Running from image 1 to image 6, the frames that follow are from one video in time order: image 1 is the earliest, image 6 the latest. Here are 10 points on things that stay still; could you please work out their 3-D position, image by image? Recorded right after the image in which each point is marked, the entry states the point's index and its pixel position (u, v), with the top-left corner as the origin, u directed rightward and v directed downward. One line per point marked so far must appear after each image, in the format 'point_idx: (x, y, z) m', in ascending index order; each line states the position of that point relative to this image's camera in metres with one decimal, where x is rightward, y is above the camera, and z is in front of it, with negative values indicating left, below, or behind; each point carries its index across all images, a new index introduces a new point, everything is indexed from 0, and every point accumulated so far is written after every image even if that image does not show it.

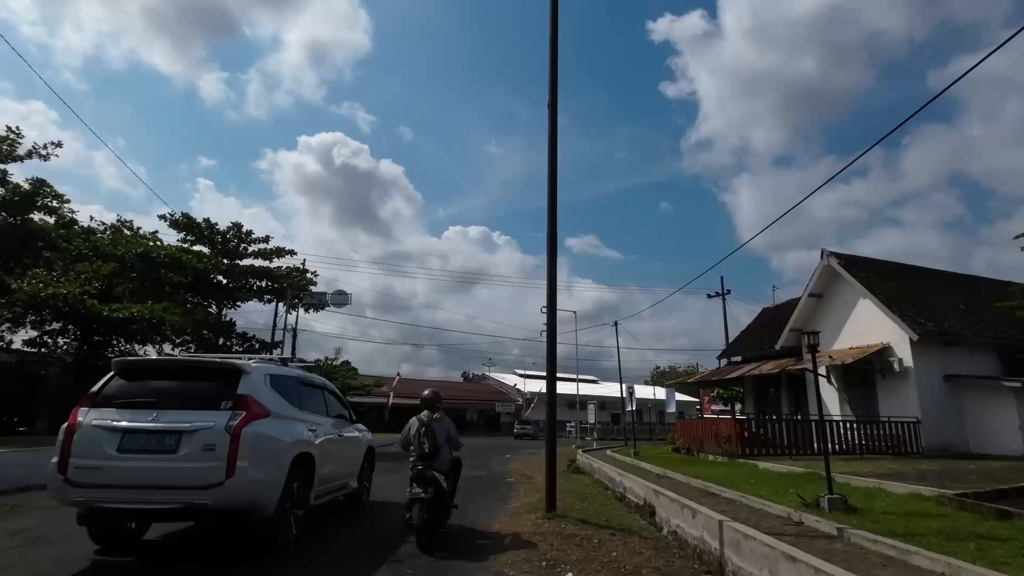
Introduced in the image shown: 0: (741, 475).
0: (+5.5, -4.5, +13.3) m
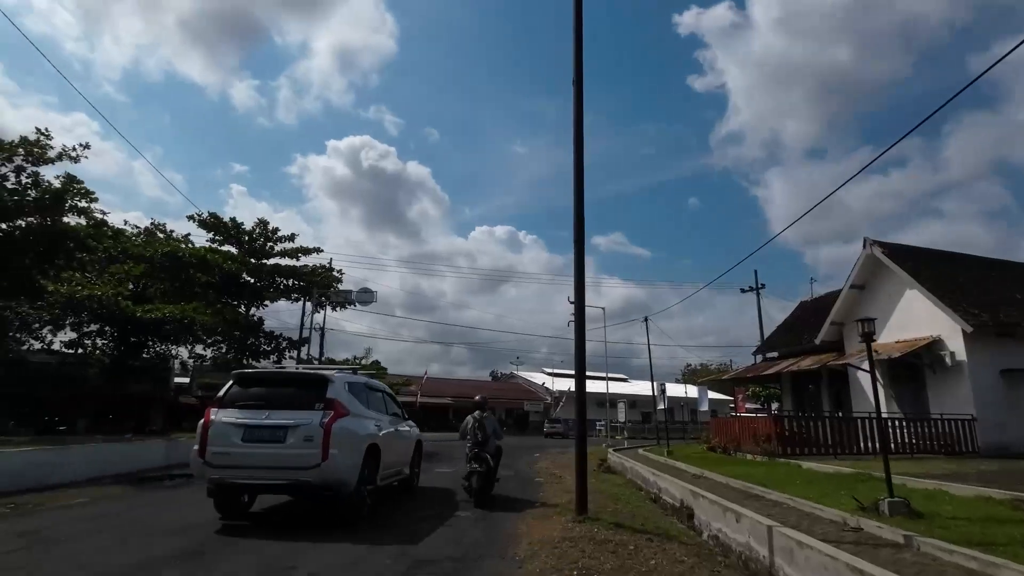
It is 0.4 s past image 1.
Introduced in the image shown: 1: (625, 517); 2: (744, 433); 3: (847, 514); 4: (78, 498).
0: (+6.1, -4.2, +12.6) m
1: (+1.7, -3.4, +8.3) m
2: (+8.0, -5.0, +19.4) m
3: (+4.3, -2.9, +7.2) m
4: (-7.9, -3.8, +10.2) m
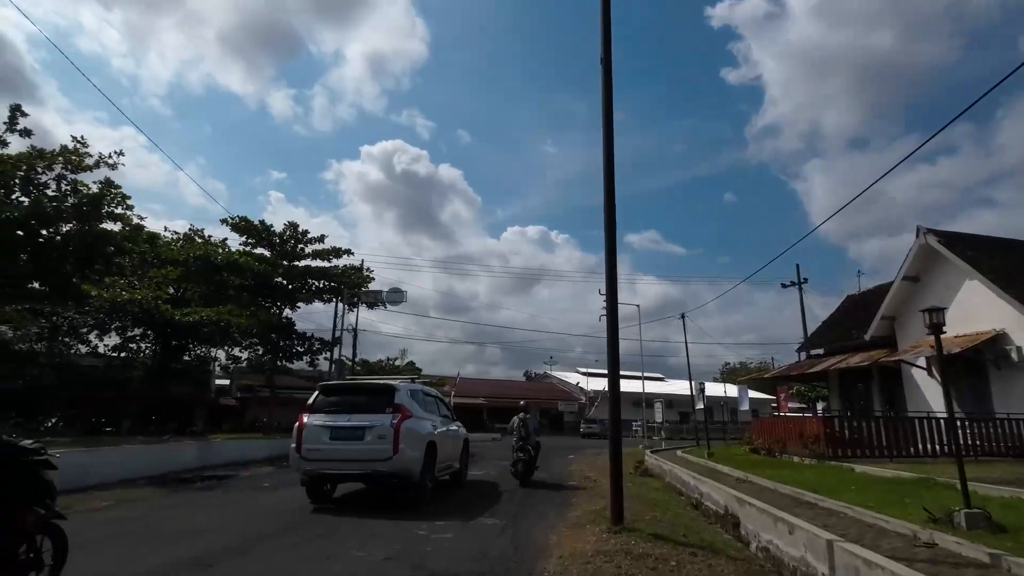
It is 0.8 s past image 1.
0: (+6.8, -4.0, +11.7) m
1: (+2.1, -3.2, +7.6) m
2: (+9.1, -4.8, +18.4) m
3: (+4.6, -2.7, +6.4) m
4: (-7.3, -3.8, +10.1) m
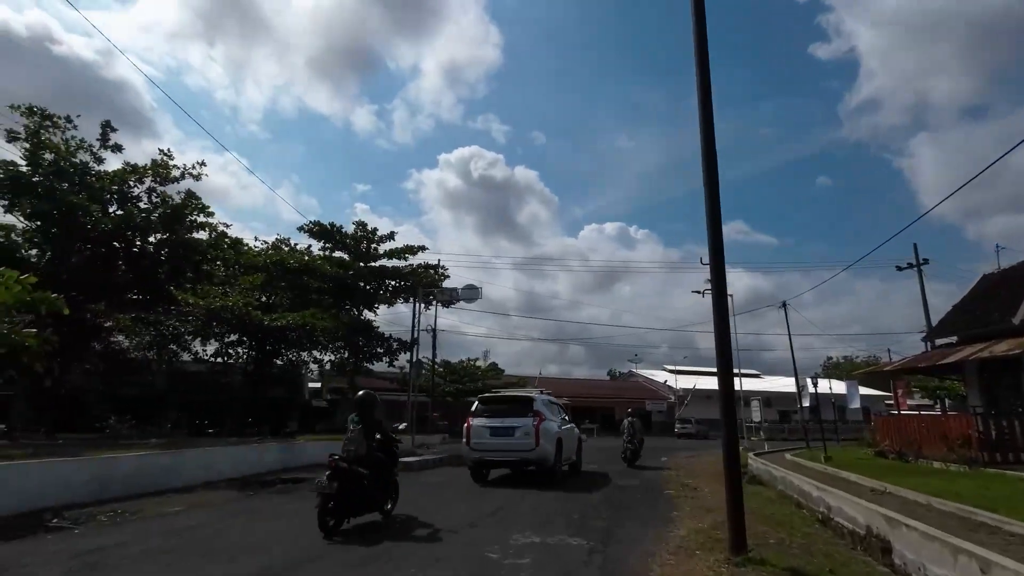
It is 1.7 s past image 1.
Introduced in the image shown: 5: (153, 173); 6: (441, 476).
0: (+8.4, -3.4, +9.4) m
1: (+3.1, -2.9, +6.1) m
2: (+11.6, -4.1, +15.7) m
3: (+5.4, -2.3, +4.5) m
4: (-5.8, -3.8, +9.9) m
5: (-12.7, +4.1, +19.8) m
6: (-1.8, -4.7, +14.0) m
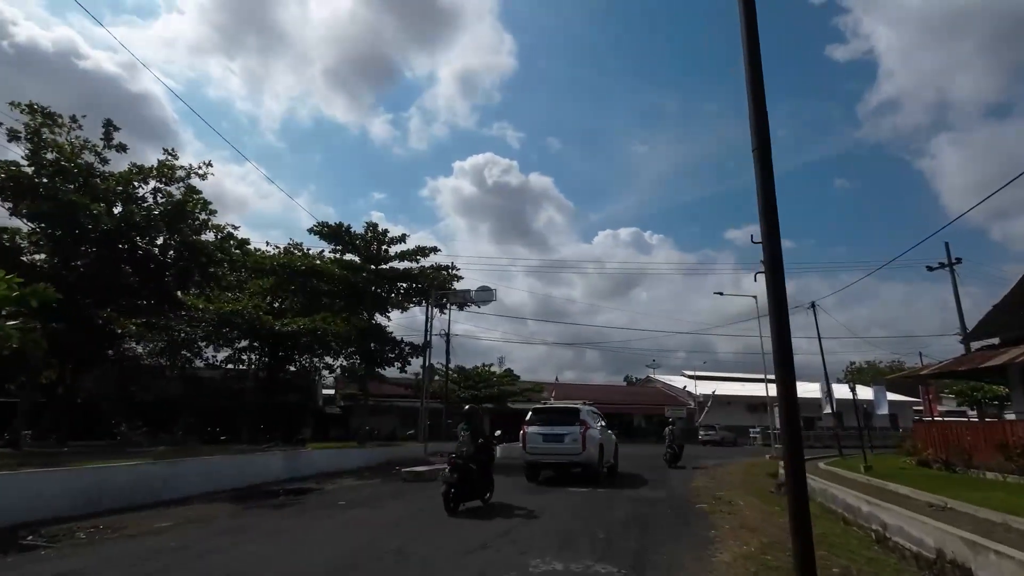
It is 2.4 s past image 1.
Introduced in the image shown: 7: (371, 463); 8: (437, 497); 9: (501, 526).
0: (+8.6, -3.3, +8.3) m
1: (+3.3, -2.7, +5.1) m
2: (+12.1, -4.0, +14.5) m
3: (+5.5, -2.1, +3.4) m
4: (-5.5, -3.8, +9.1) m
5: (-12.2, +4.0, +19.3) m
6: (-1.4, -4.7, +13.1) m
7: (-5.0, -6.2, +19.8) m
8: (-1.5, -4.3, +11.5) m
9: (-0.2, -3.6, +8.5) m
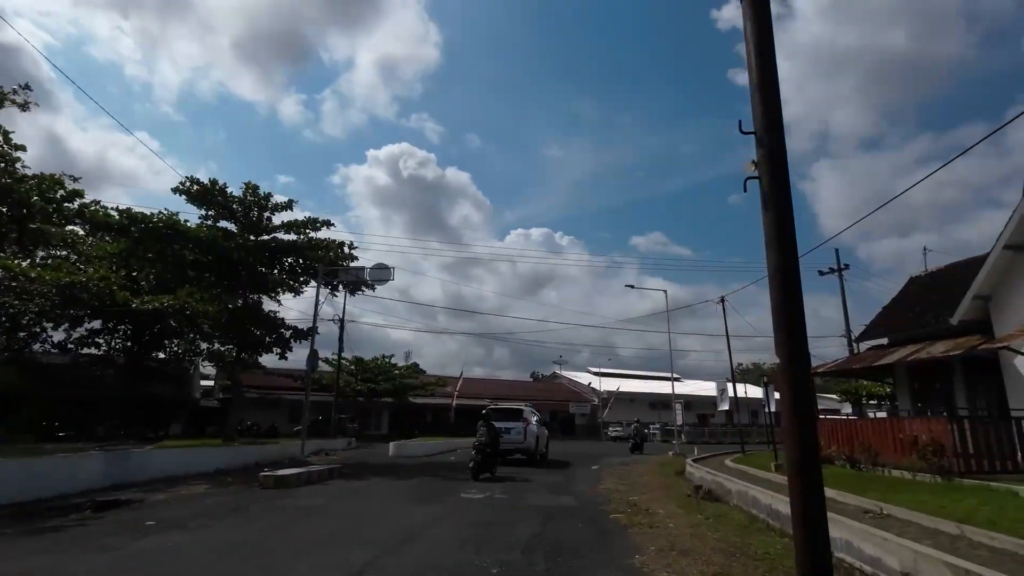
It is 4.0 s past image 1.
0: (+7.0, -3.0, +7.5) m
1: (+2.3, -2.3, +3.5) m
2: (+9.4, -3.8, +14.2) m
3: (+4.8, -1.7, +2.2) m
4: (-7.1, -2.9, +6.1) m
5: (-15.0, +5.2, +15.1) m
6: (-3.7, -4.0, +10.7) m
7: (-8.3, -5.2, +16.7) m
8: (-3.6, -3.6, +9.1) m
9: (-1.7, -3.0, +6.3) m
